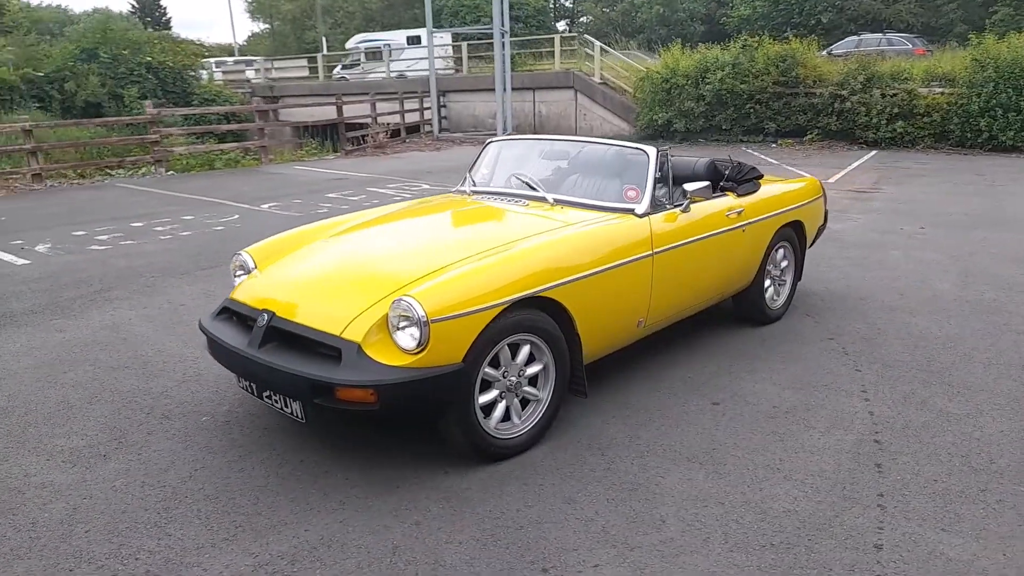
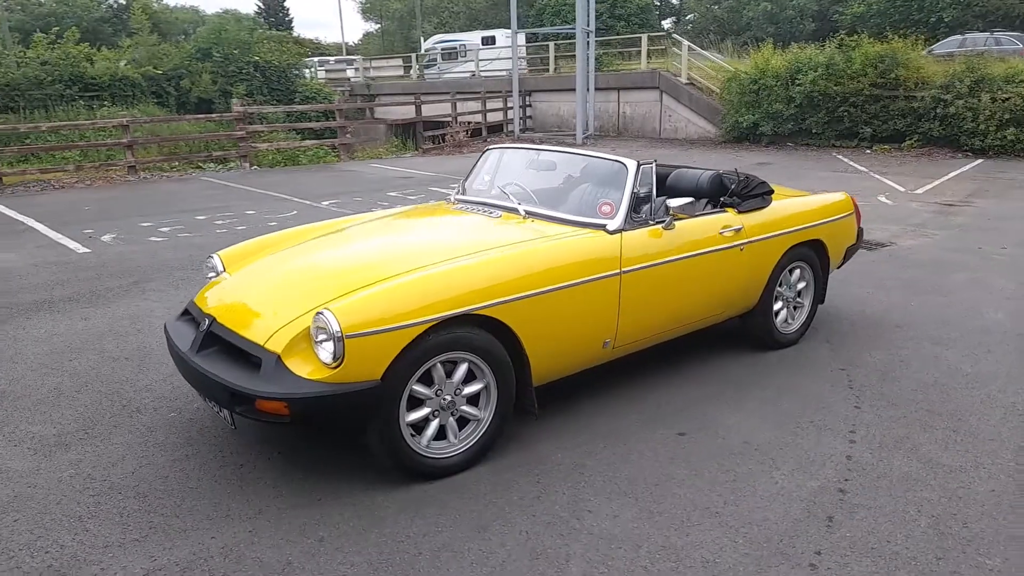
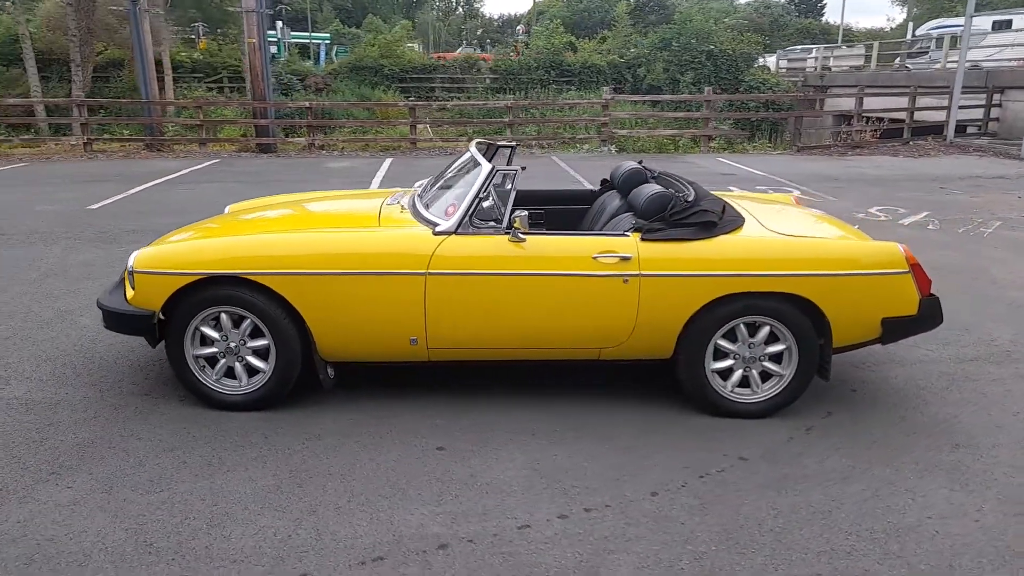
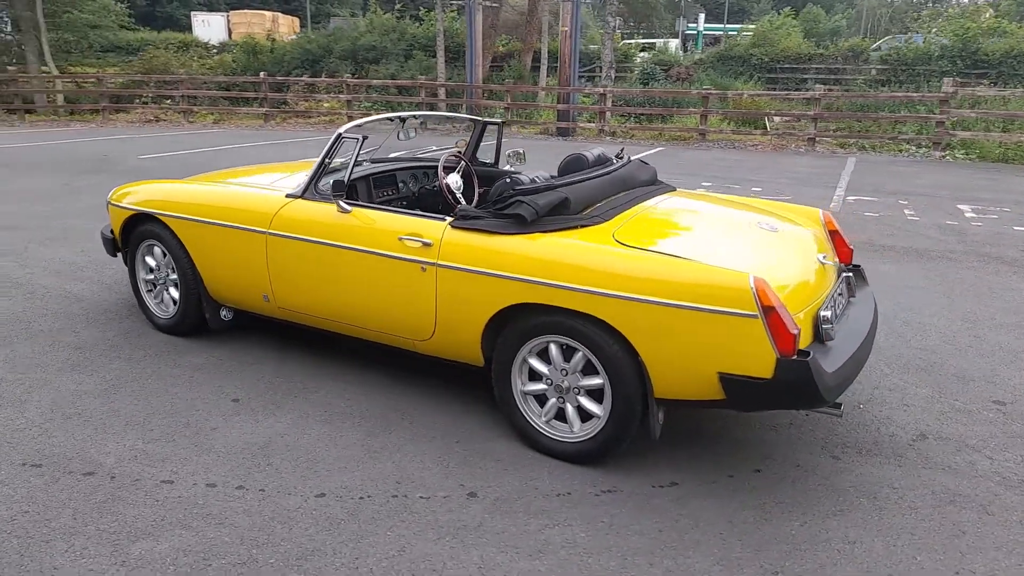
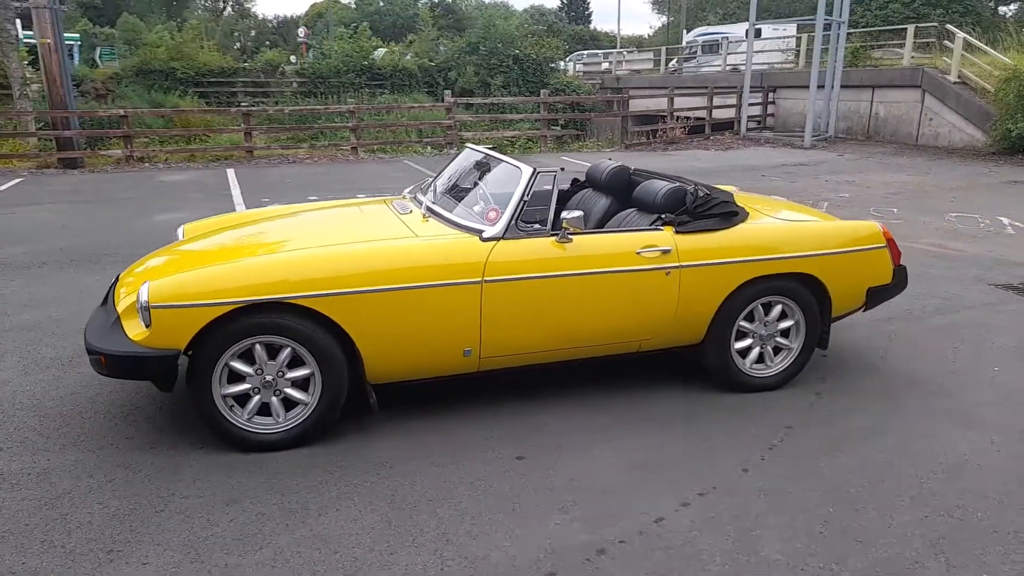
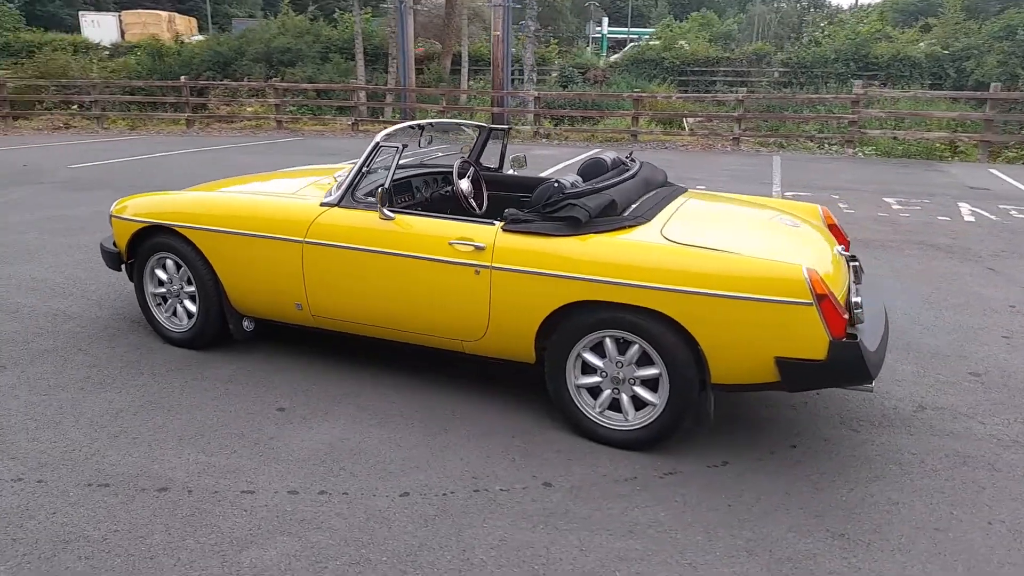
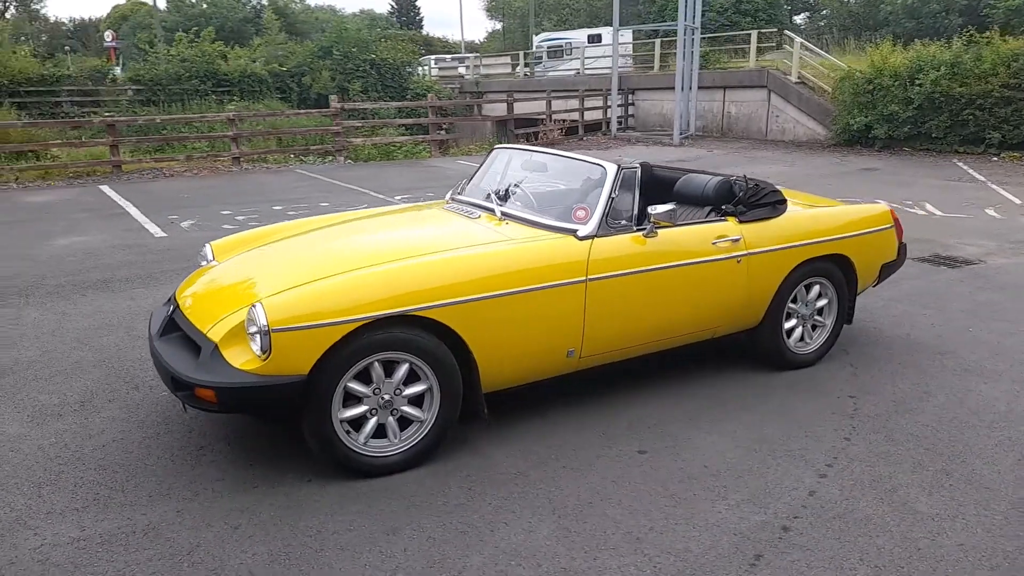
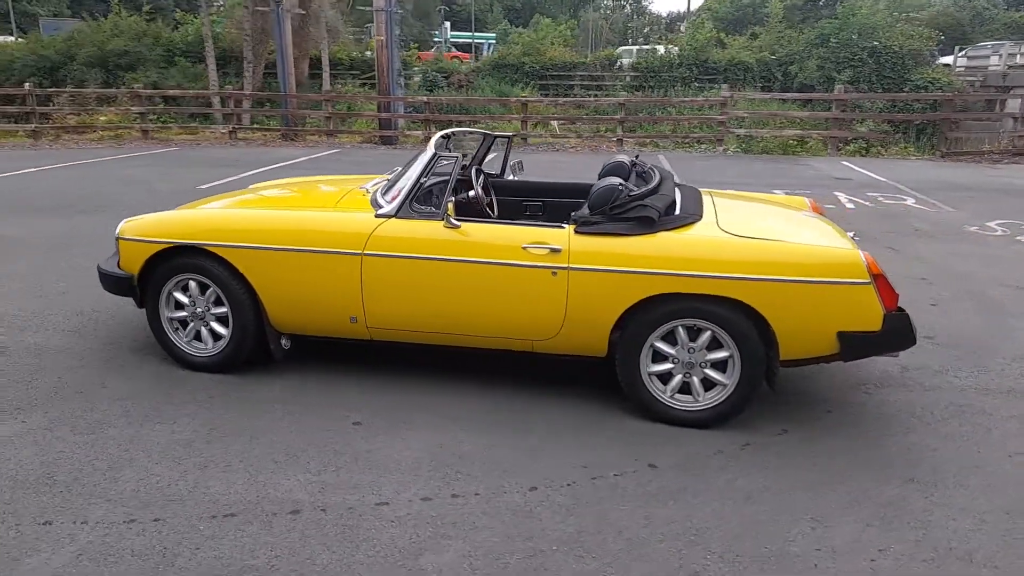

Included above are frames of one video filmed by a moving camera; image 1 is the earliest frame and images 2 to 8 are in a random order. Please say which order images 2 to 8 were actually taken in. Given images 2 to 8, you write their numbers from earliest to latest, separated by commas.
2, 7, 5, 3, 8, 6, 4
